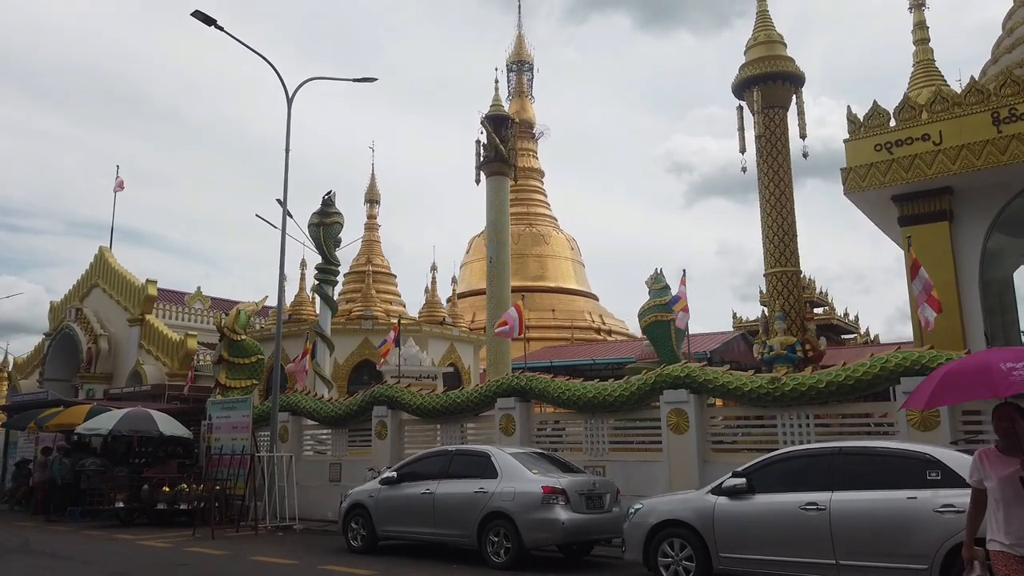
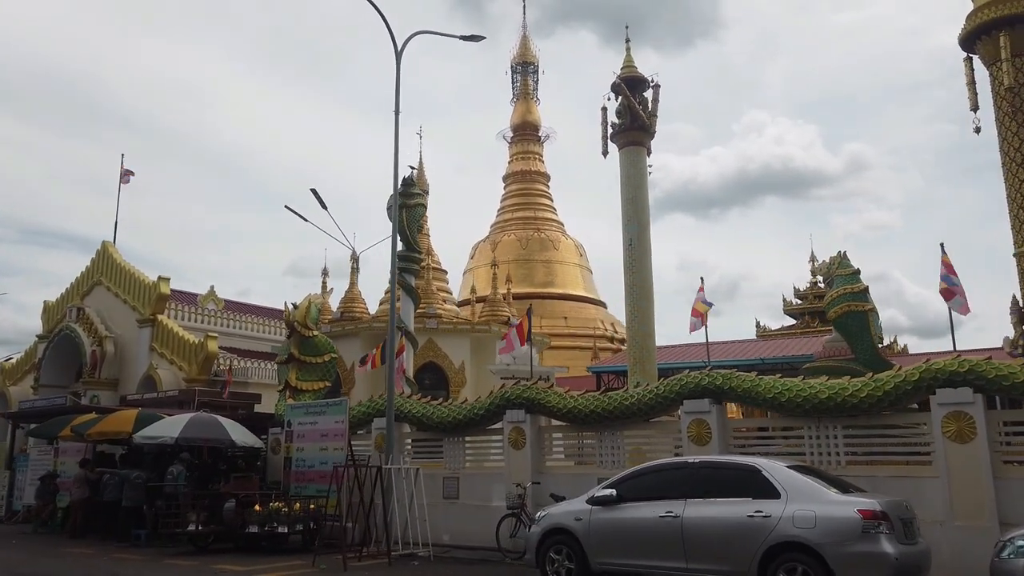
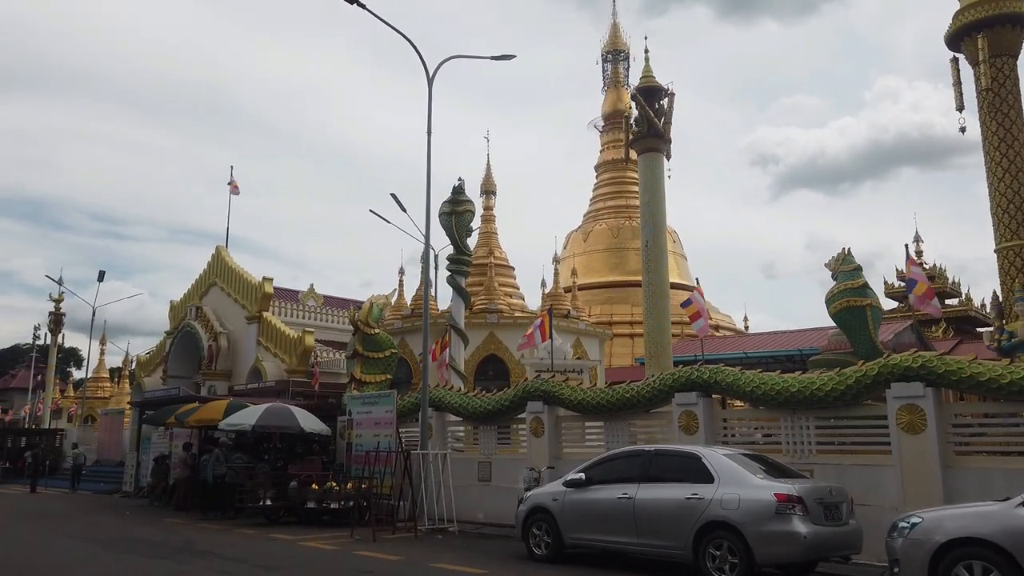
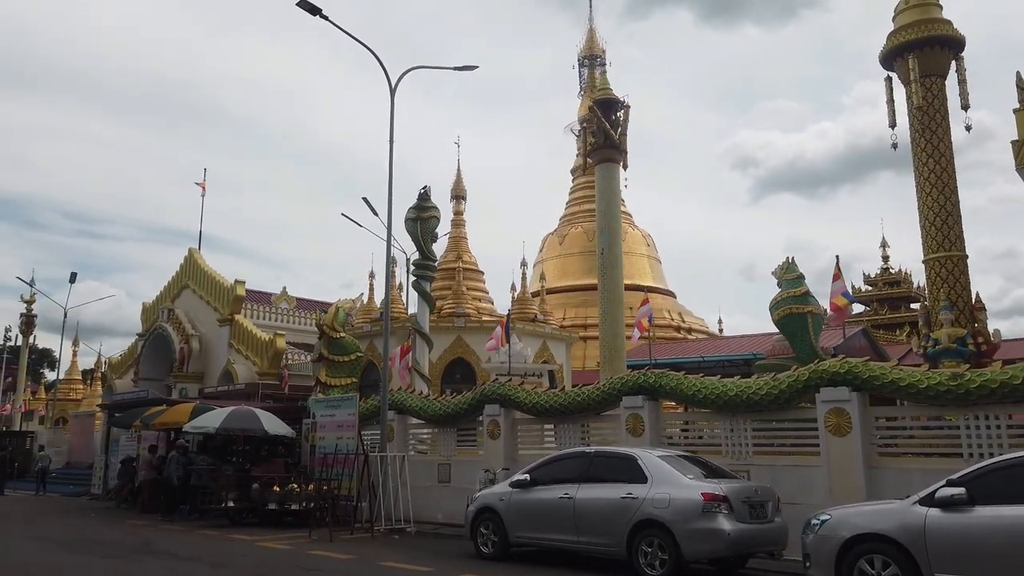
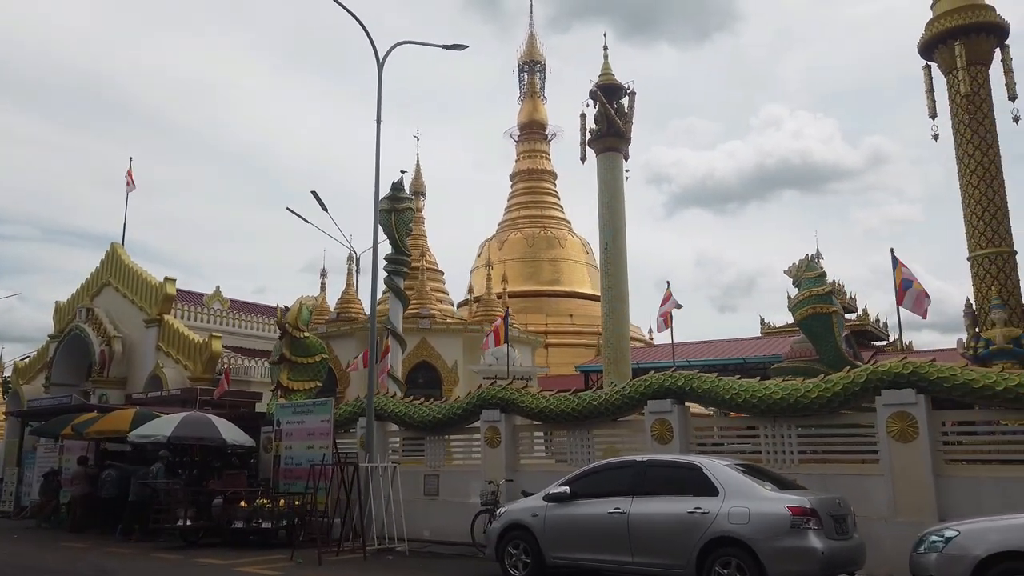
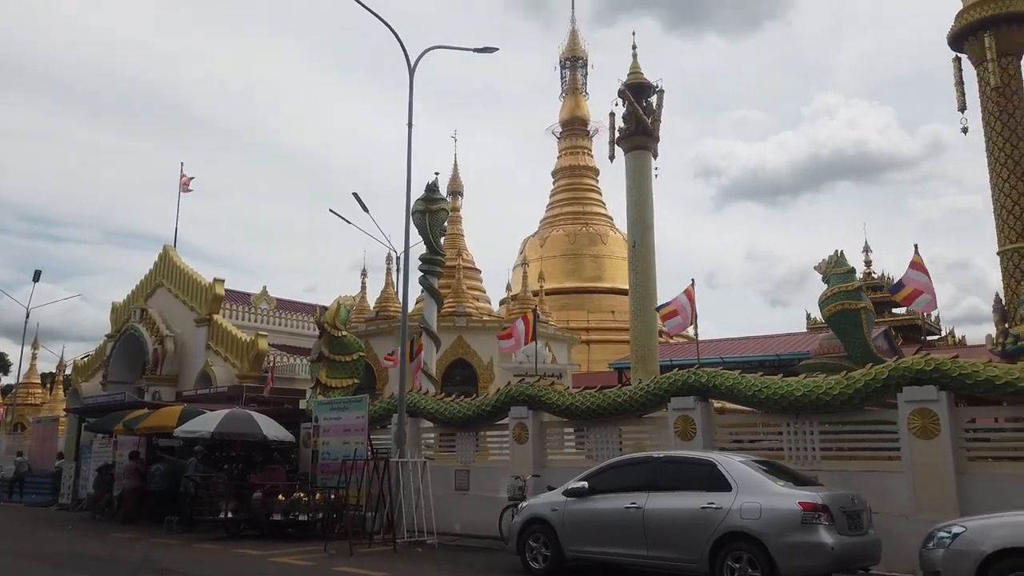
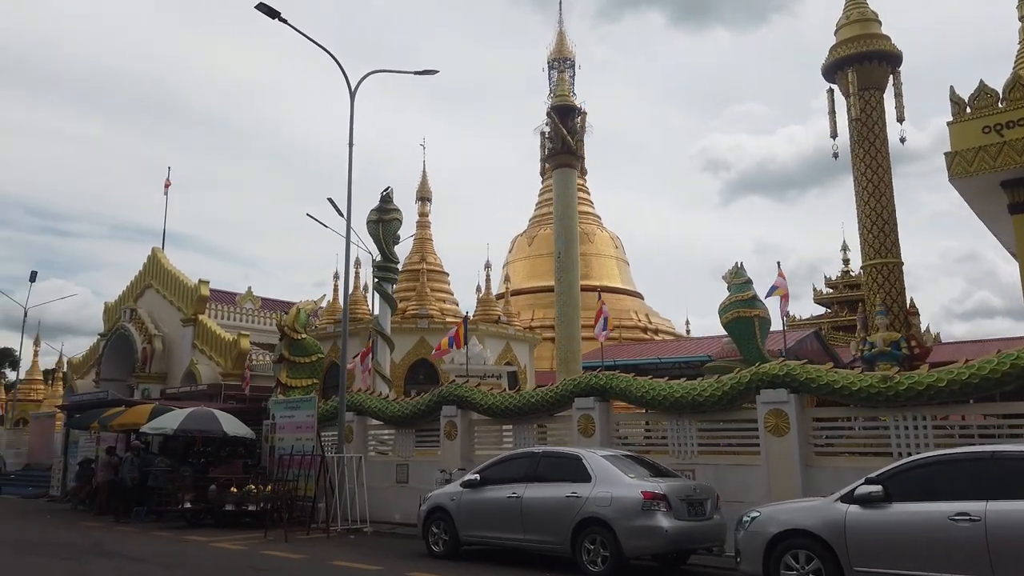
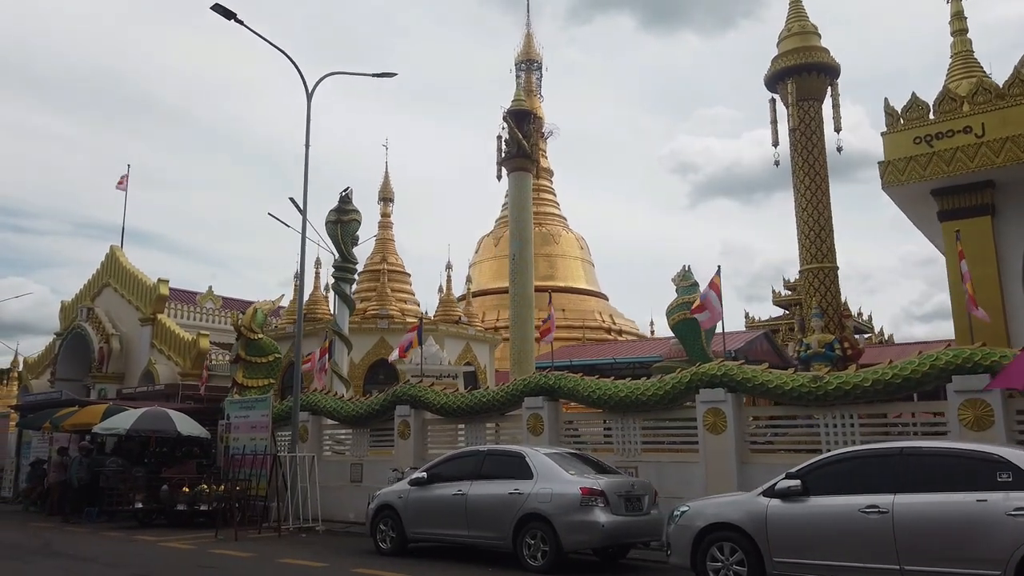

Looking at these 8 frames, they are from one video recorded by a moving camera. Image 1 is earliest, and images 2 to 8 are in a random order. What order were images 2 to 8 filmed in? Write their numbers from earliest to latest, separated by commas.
8, 7, 4, 3, 6, 5, 2
